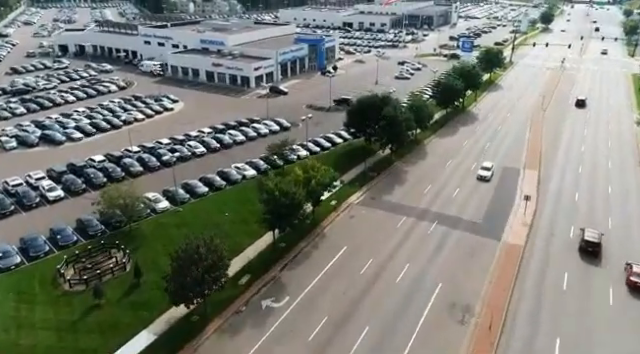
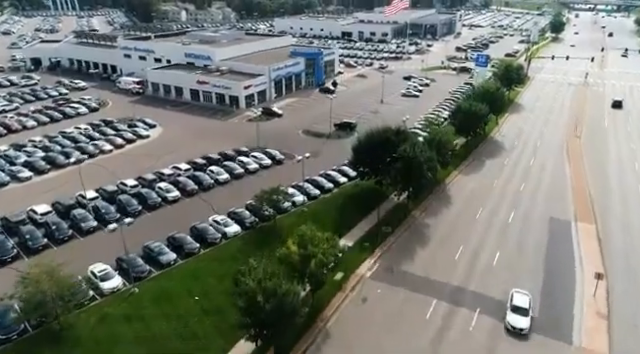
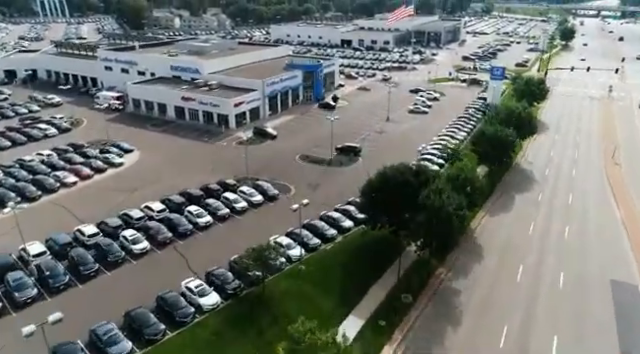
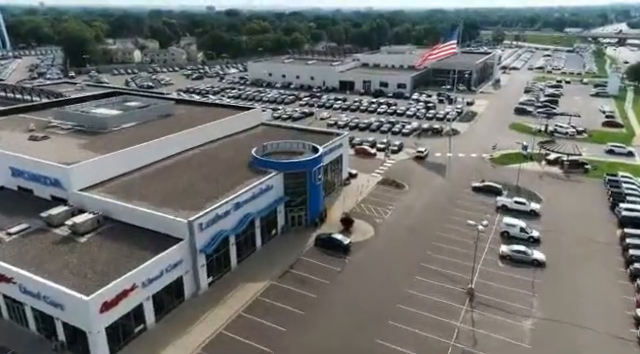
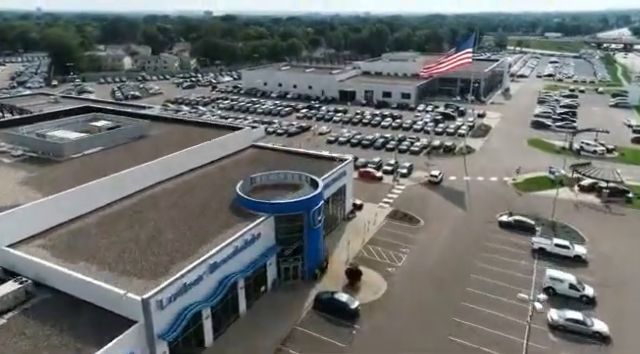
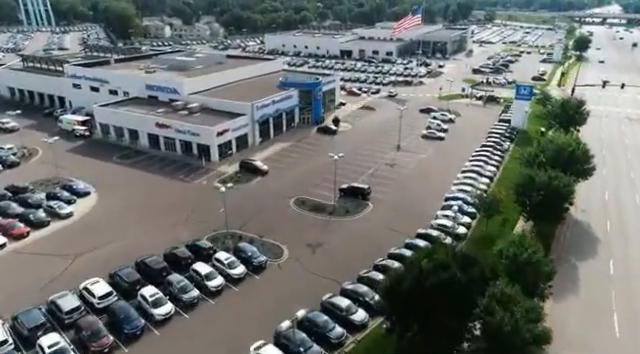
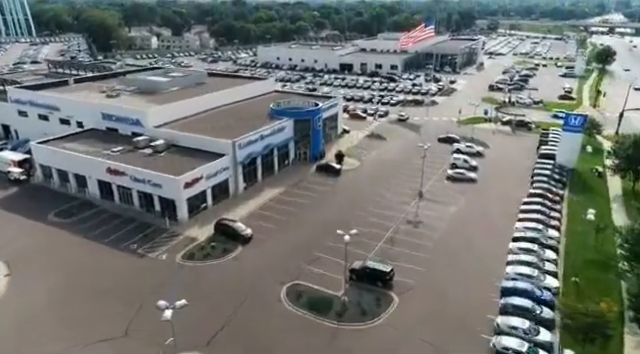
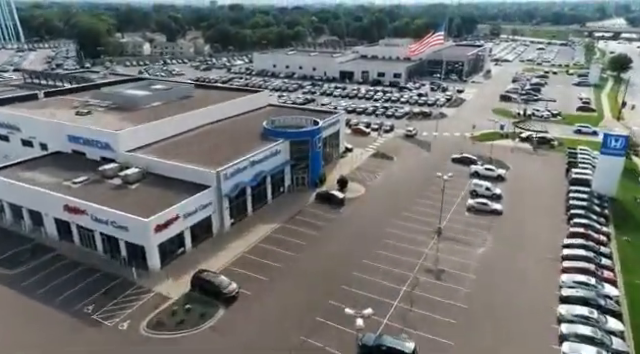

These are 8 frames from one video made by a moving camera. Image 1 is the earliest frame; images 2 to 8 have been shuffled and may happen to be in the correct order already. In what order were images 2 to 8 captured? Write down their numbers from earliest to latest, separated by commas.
2, 3, 6, 7, 8, 4, 5
